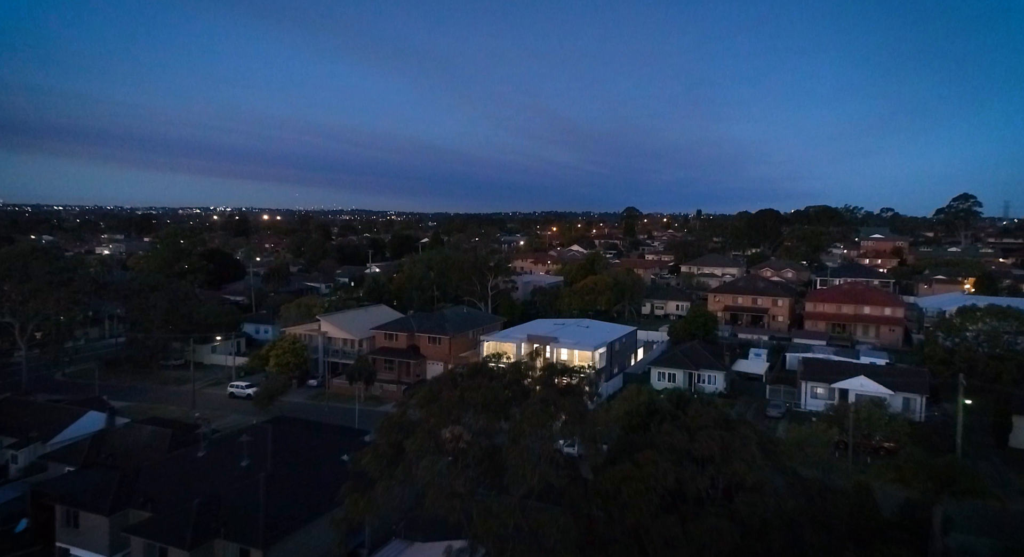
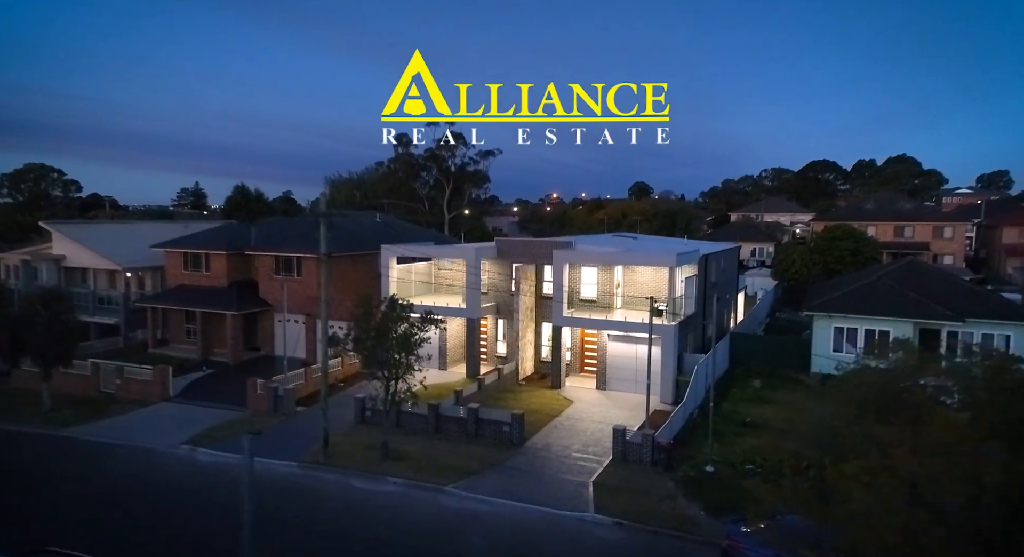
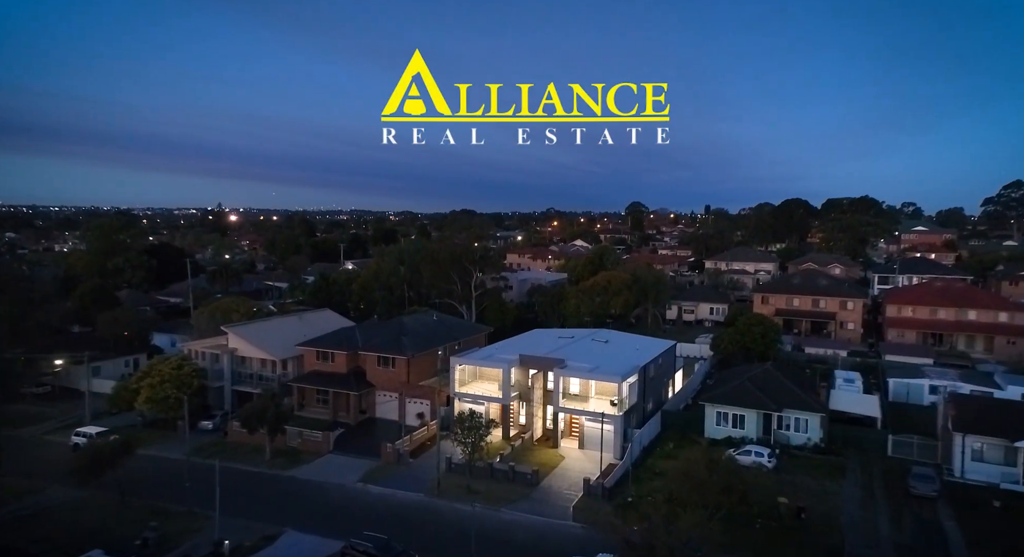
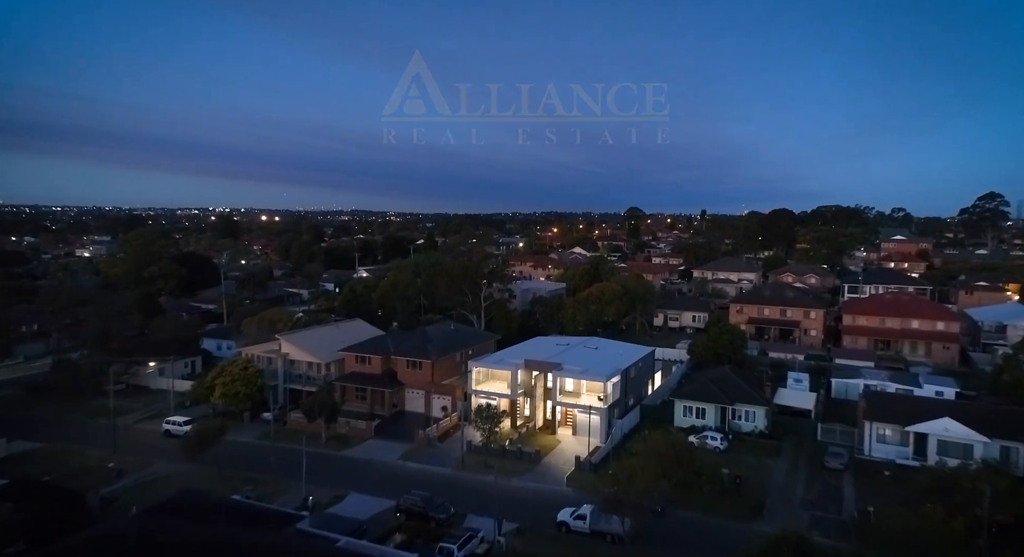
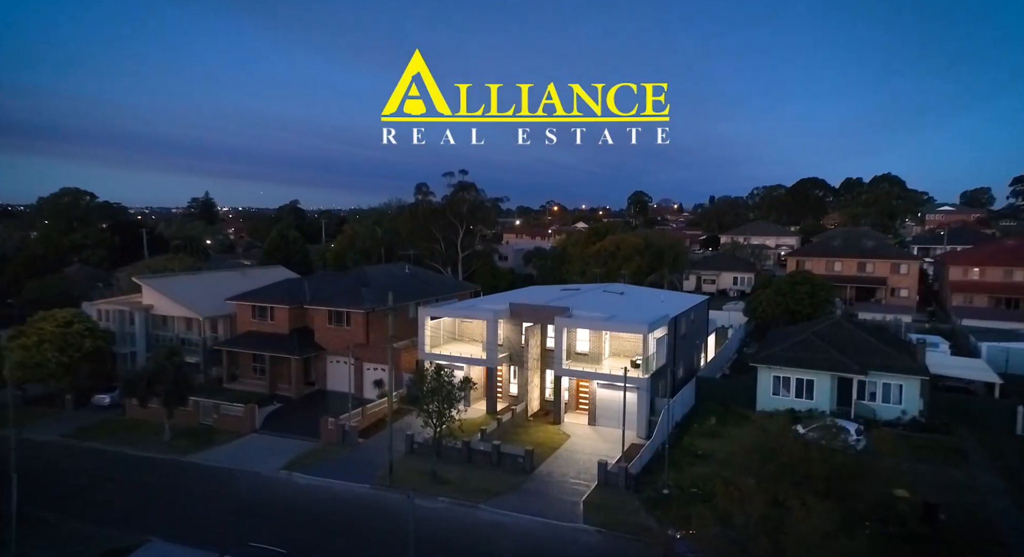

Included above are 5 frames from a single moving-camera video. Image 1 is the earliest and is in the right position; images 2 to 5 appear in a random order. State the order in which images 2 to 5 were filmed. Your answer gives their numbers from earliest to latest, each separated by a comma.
4, 3, 5, 2
